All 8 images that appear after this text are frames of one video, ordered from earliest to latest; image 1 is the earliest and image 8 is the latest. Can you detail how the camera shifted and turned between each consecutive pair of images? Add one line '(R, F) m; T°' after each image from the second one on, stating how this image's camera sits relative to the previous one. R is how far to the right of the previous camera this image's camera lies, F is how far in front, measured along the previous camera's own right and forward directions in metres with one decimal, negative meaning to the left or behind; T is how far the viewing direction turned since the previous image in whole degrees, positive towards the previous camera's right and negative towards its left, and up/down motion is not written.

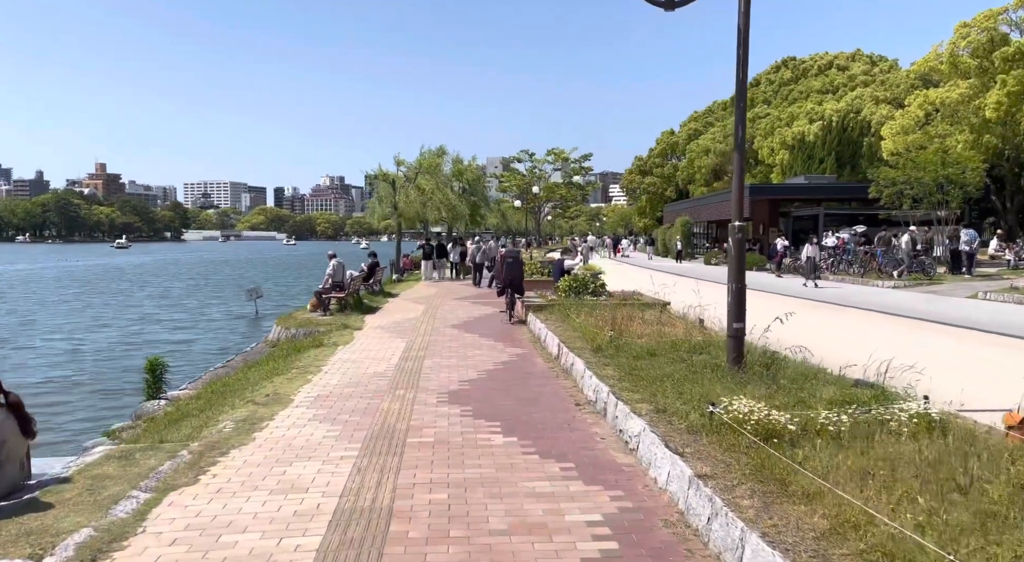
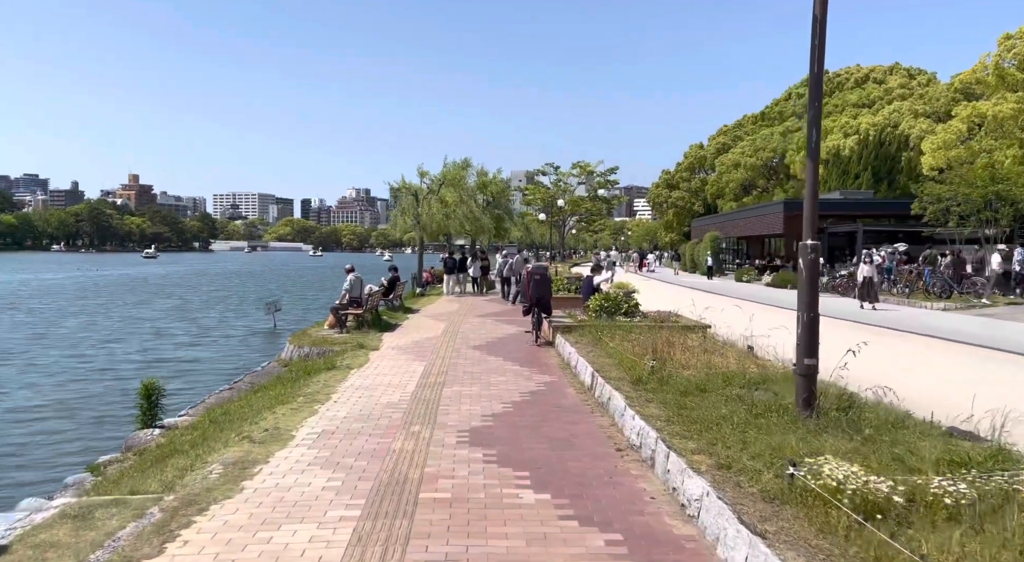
(-0.1, +1.1) m; -2°
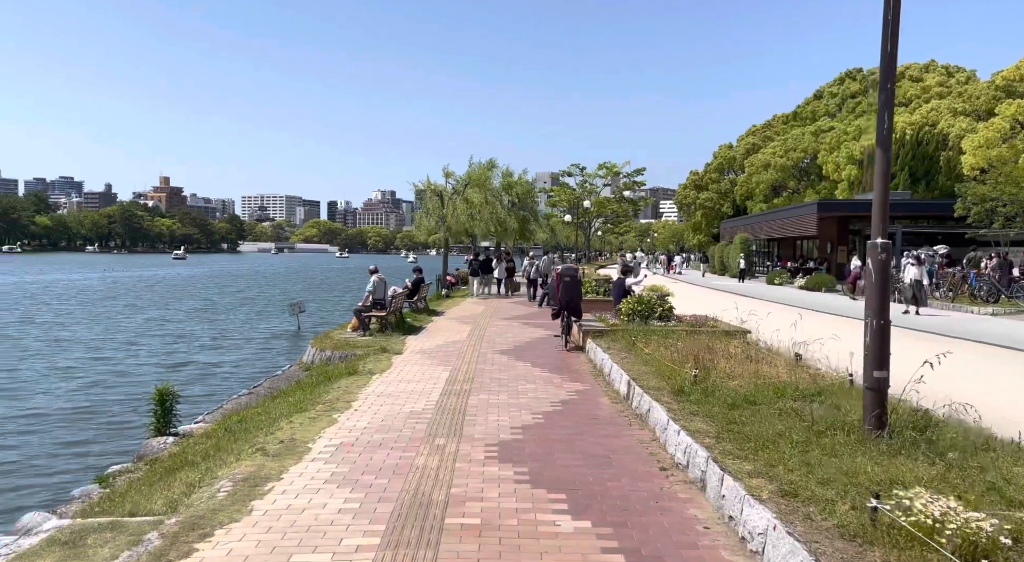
(-0.1, +0.6) m; -2°
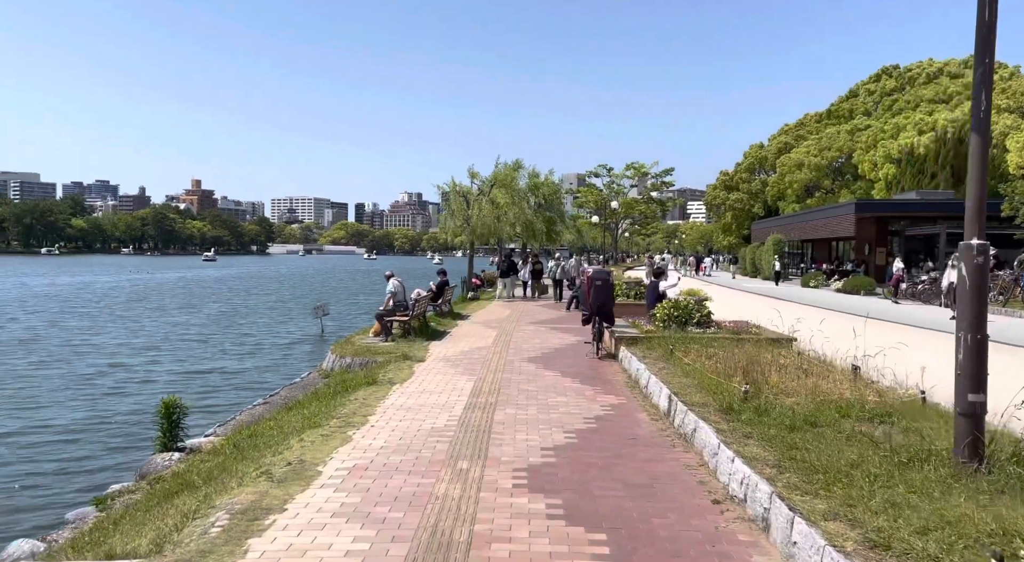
(0.0, +0.8) m; -2°
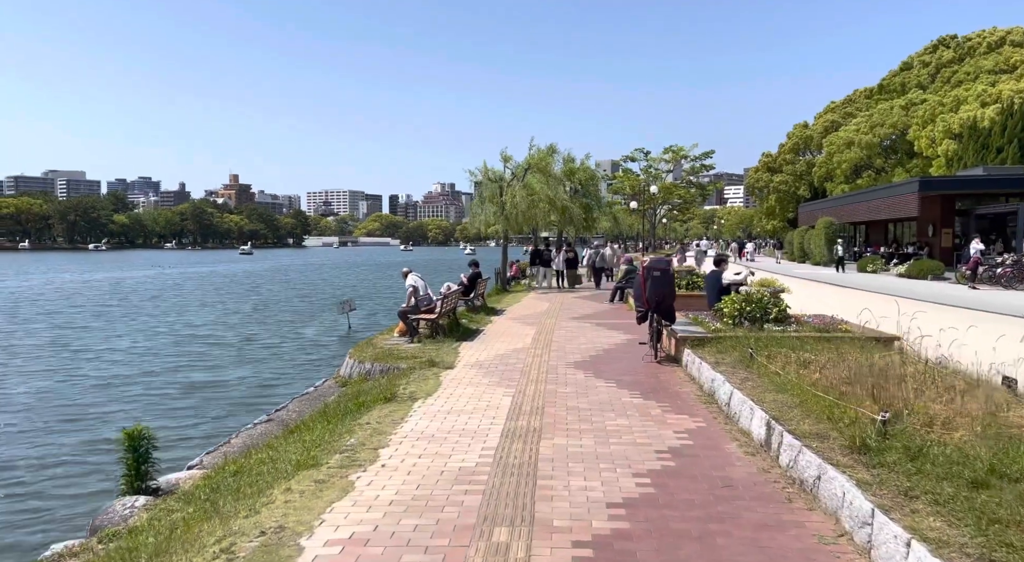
(-0.1, +2.0) m; -2°
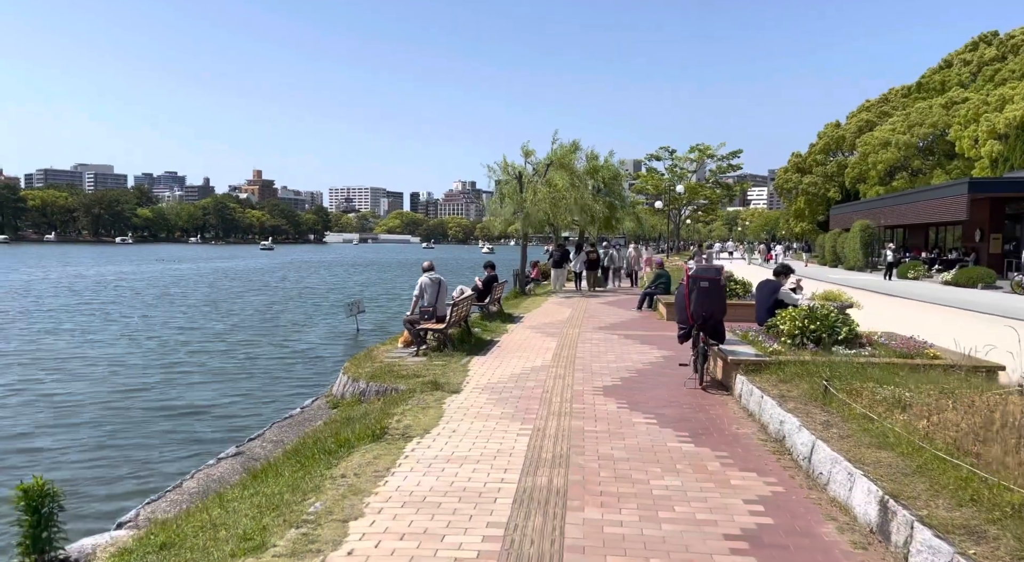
(0.0, +1.9) m; -1°
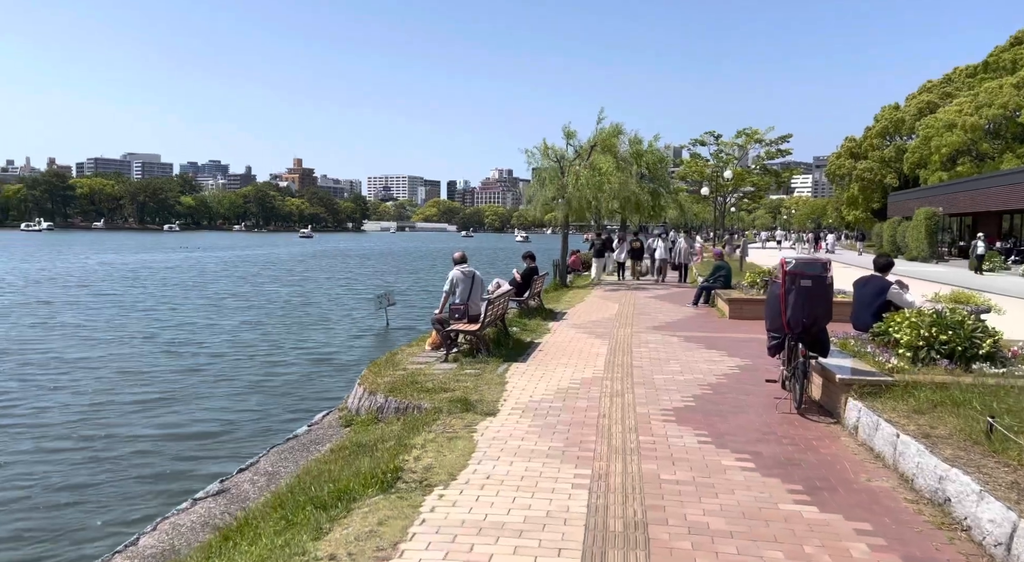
(-0.1, +2.0) m; -3°
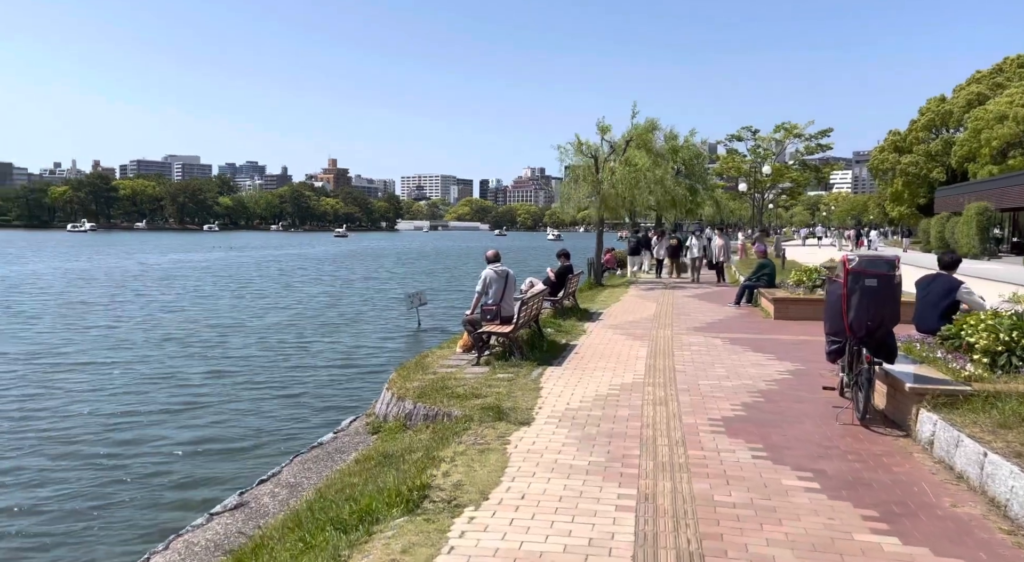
(0.0, +0.6) m; -2°
